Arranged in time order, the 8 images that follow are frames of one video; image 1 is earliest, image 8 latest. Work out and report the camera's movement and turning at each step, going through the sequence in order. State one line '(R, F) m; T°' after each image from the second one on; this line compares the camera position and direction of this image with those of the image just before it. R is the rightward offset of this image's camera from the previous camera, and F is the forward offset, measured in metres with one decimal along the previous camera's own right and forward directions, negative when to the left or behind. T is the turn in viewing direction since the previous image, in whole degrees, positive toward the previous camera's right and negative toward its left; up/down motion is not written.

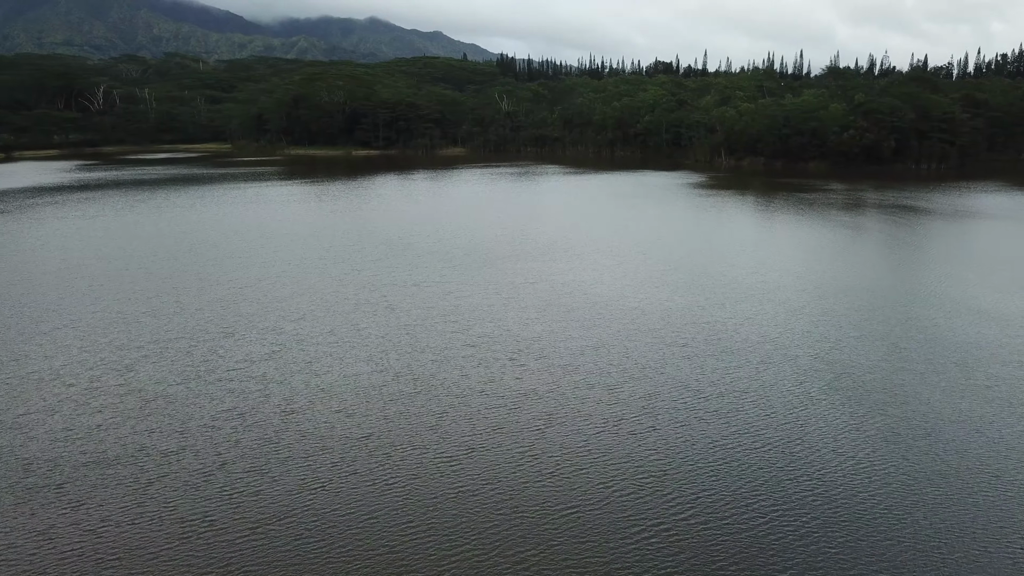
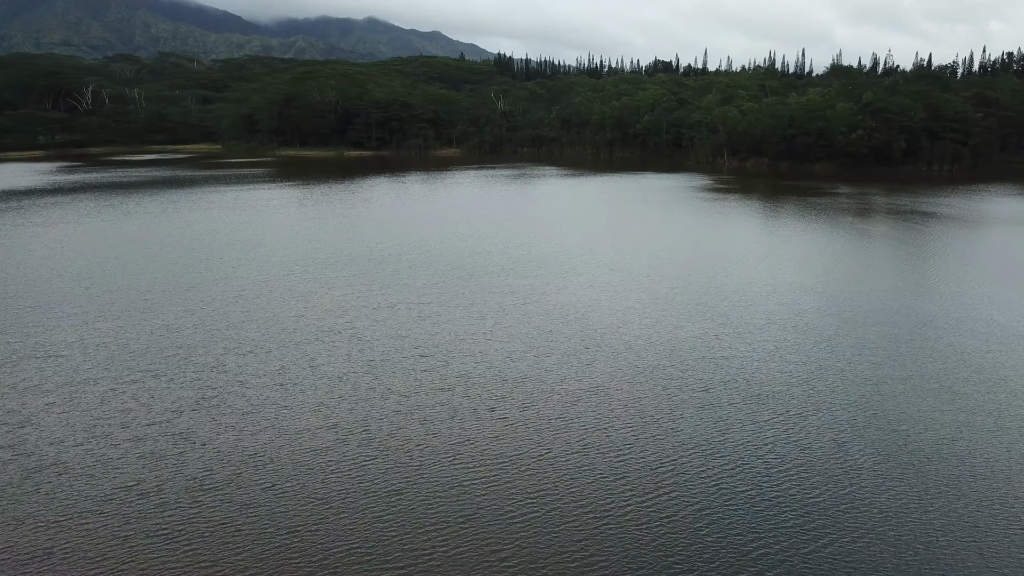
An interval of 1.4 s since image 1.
(+0.2, +2.6) m; 0°
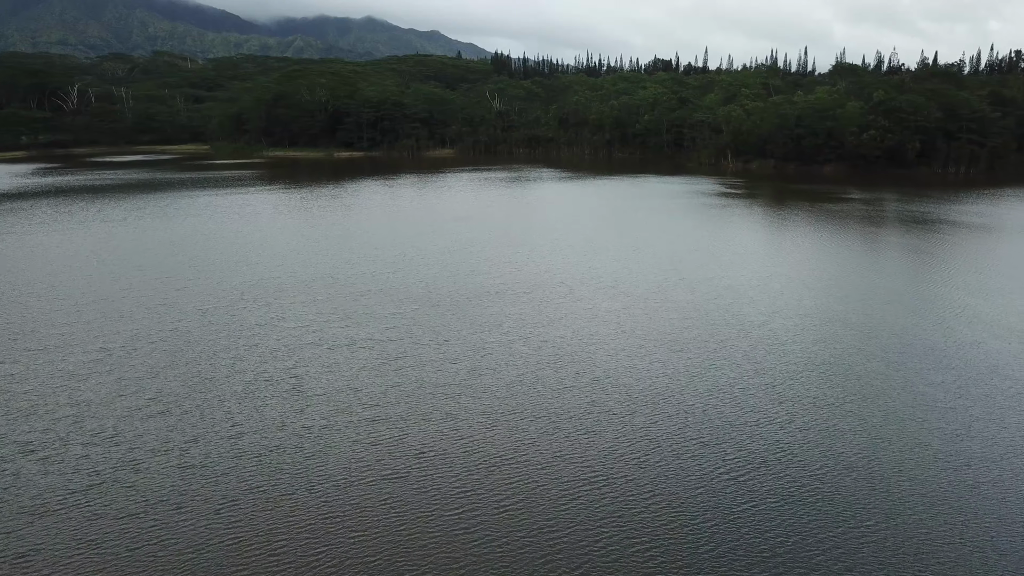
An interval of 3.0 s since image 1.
(+0.2, +3.2) m; 0°
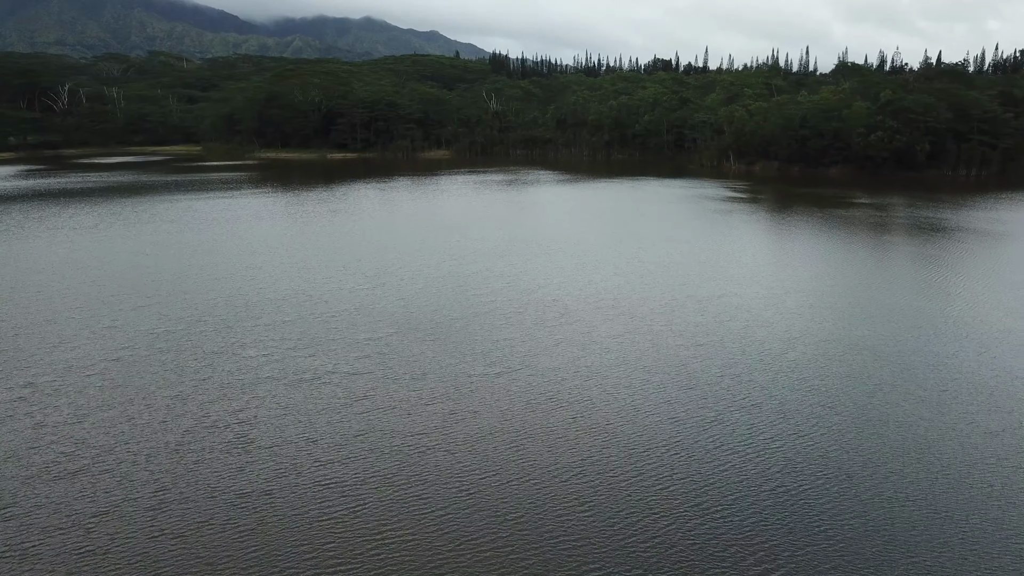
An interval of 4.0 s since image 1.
(+0.1, +2.1) m; 0°
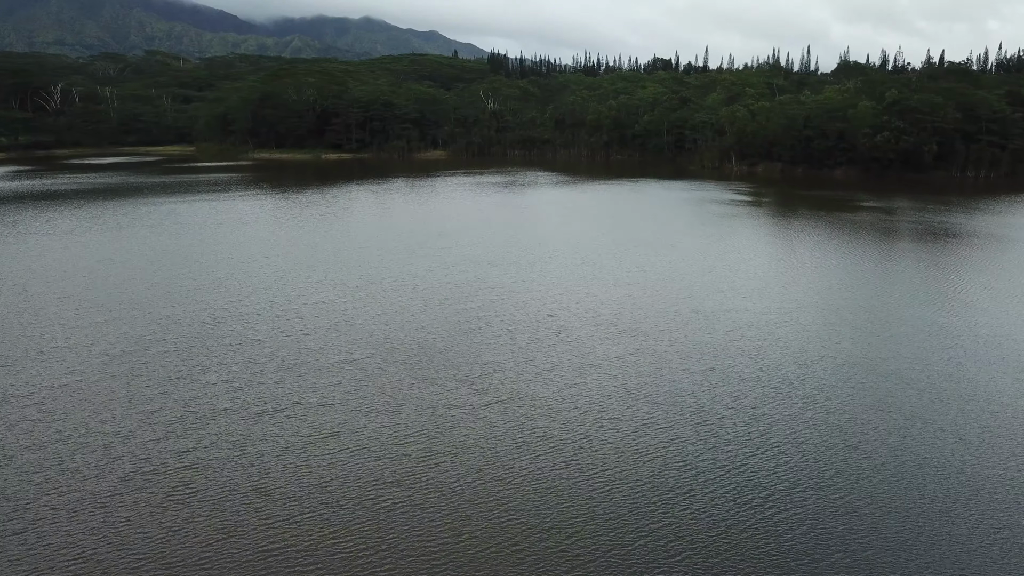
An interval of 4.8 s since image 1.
(+0.1, +1.6) m; 0°
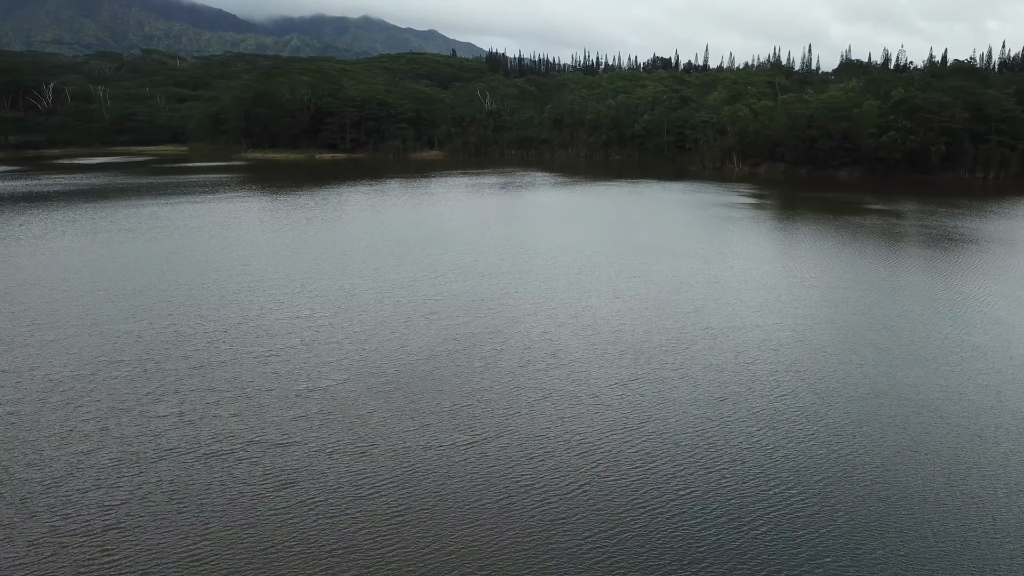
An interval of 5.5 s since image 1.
(+0.1, +1.6) m; 0°
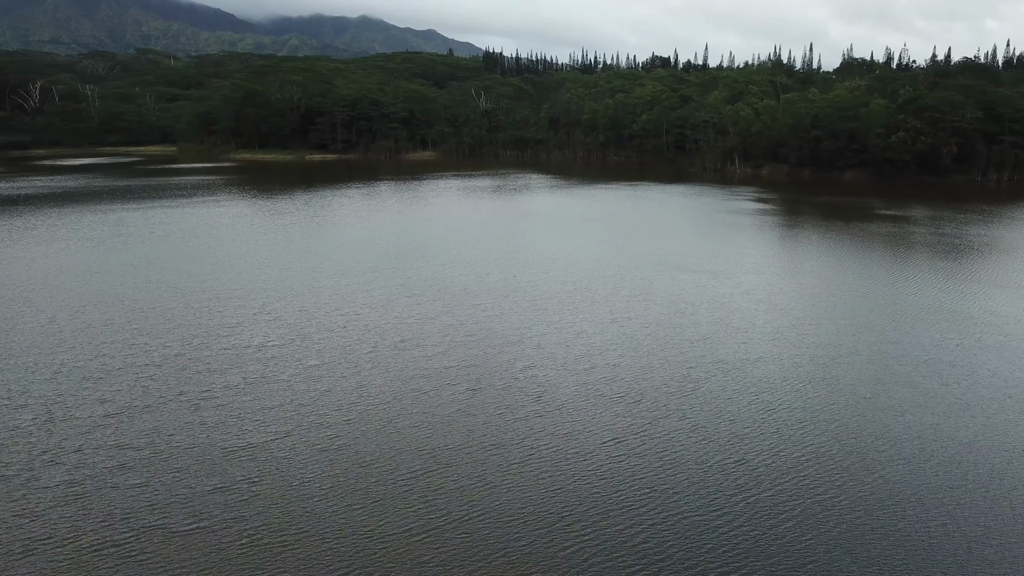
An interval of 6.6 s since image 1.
(+0.2, +2.4) m; 0°
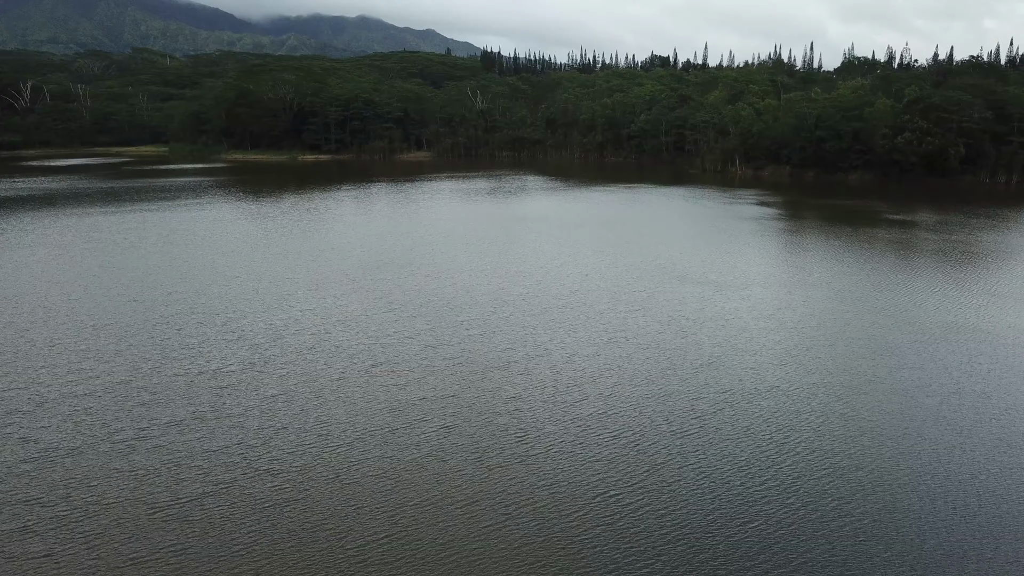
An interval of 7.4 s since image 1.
(+0.2, +1.7) m; 0°
